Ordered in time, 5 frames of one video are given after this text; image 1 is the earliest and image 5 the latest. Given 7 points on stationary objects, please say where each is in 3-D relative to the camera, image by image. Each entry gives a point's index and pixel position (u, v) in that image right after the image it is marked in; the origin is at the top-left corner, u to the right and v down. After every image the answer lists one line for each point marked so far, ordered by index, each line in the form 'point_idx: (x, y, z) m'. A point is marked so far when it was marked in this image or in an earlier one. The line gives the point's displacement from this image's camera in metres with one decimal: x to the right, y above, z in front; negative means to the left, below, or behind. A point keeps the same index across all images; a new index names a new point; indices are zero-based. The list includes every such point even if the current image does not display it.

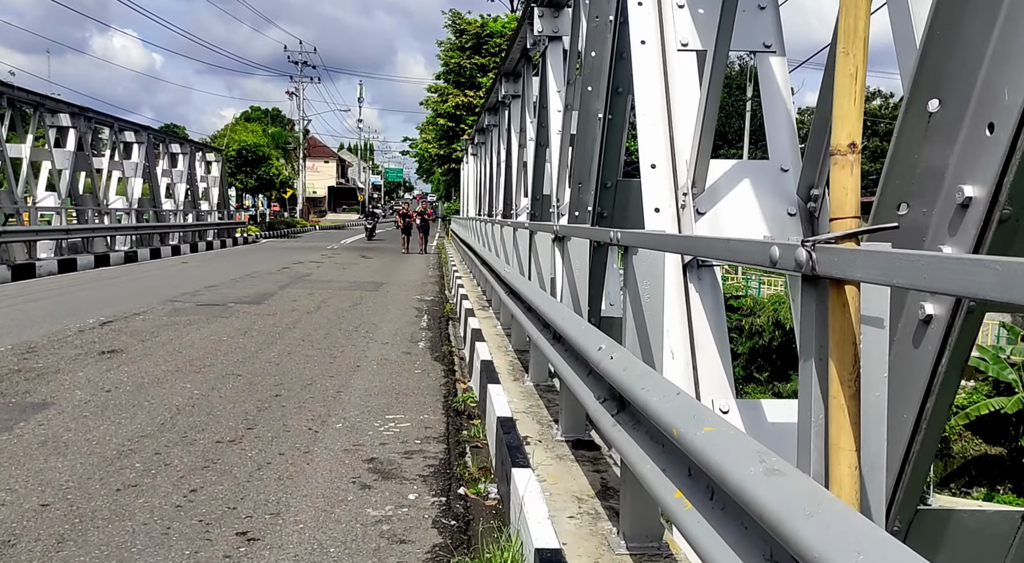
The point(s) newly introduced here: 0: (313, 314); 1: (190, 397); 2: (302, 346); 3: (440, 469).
0: (-2.4, -0.4, +10.2) m
1: (-2.1, -0.7, +5.4) m
2: (-1.9, -0.6, +7.7) m
3: (-0.3, -0.9, +4.1) m
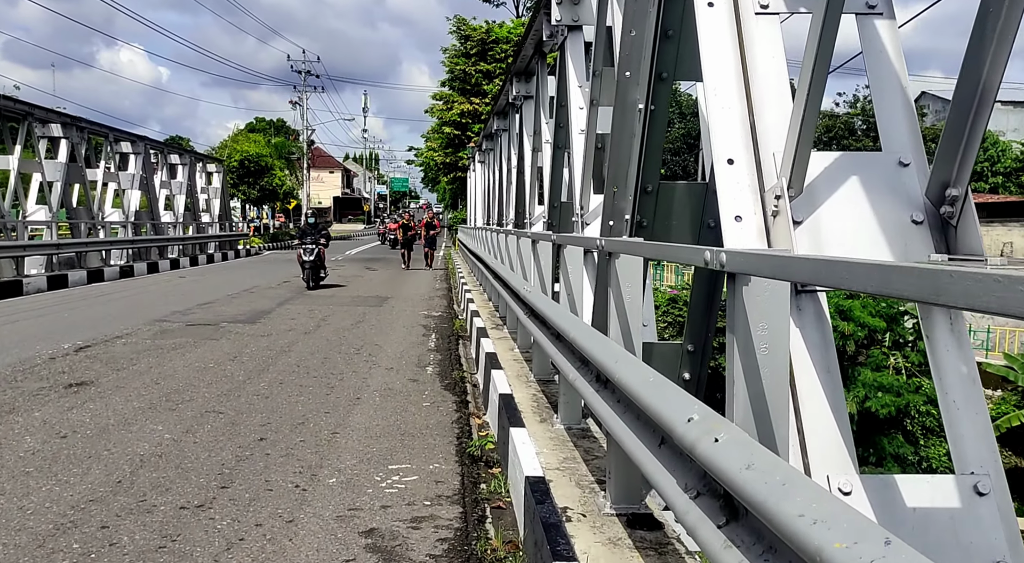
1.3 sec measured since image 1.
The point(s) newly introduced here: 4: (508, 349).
0: (-2.2, -0.6, +9.4) m
1: (-1.9, -0.9, +4.6) m
2: (-1.7, -0.8, +6.9) m
3: (-0.2, -1.0, +3.3) m
4: (0.0, -0.6, +7.0) m
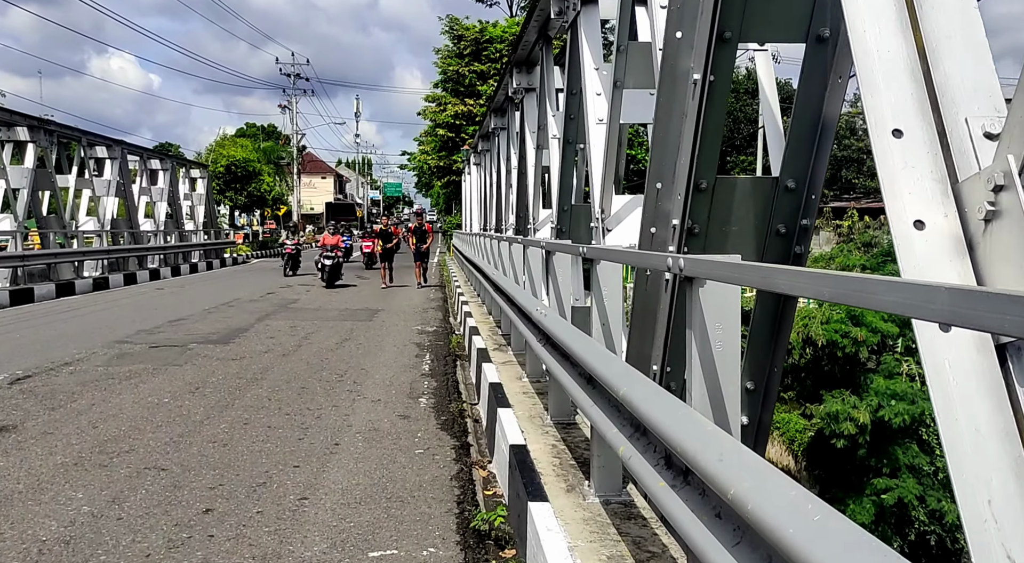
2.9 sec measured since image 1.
0: (-2.2, -0.7, +8.3) m
1: (-1.8, -1.0, +3.6) m
2: (-1.7, -0.9, +5.8) m
3: (-0.1, -1.1, +2.3) m
4: (0.0, -0.7, +5.9) m
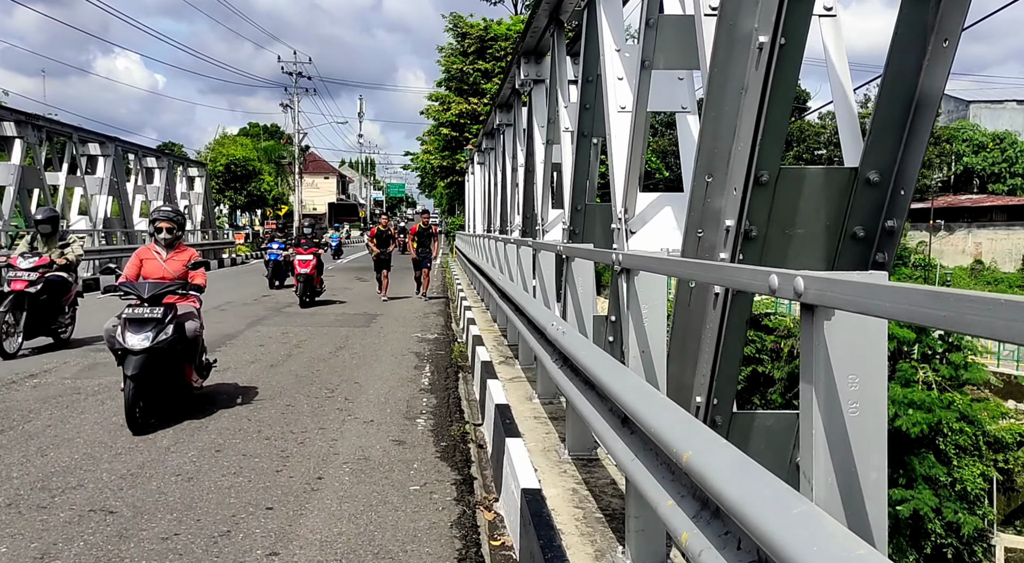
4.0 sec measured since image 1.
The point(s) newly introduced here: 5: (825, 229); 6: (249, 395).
0: (-2.1, -0.8, +7.7) m
1: (-1.8, -1.0, +2.9) m
2: (-1.6, -0.9, +5.2) m
3: (-0.1, -1.2, +1.6) m
4: (+0.1, -0.7, +5.3) m
5: (+1.1, +0.2, +2.9) m
6: (-2.0, -0.9, +6.4) m
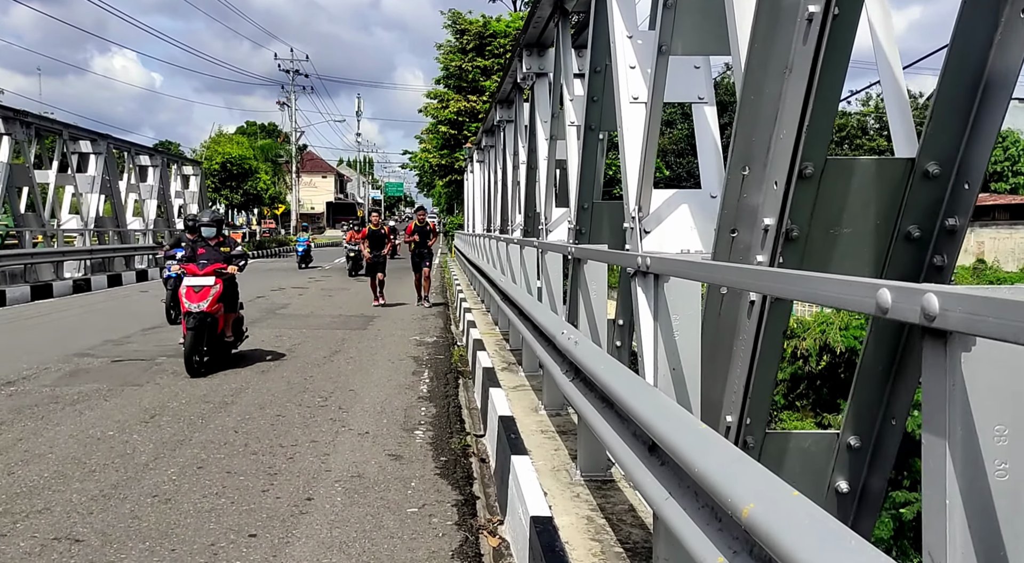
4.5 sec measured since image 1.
0: (-2.1, -0.8, +7.3) m
1: (-1.8, -1.1, +2.5) m
2: (-1.6, -0.9, +4.8) m
3: (-0.1, -1.2, +1.2) m
4: (+0.1, -0.8, +4.9) m
5: (+1.1, +0.2, +2.6) m
6: (-2.0, -0.9, +6.1) m
